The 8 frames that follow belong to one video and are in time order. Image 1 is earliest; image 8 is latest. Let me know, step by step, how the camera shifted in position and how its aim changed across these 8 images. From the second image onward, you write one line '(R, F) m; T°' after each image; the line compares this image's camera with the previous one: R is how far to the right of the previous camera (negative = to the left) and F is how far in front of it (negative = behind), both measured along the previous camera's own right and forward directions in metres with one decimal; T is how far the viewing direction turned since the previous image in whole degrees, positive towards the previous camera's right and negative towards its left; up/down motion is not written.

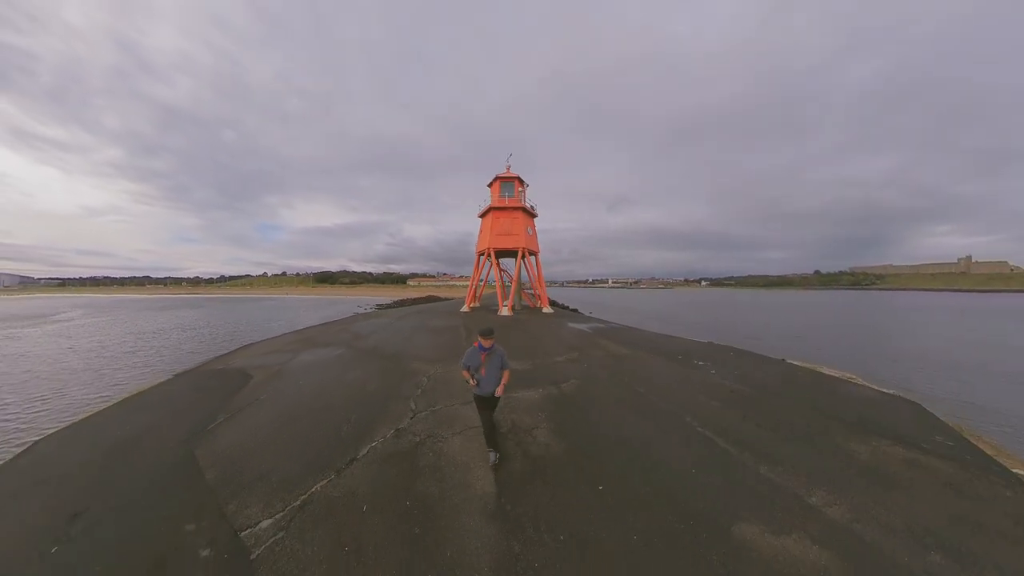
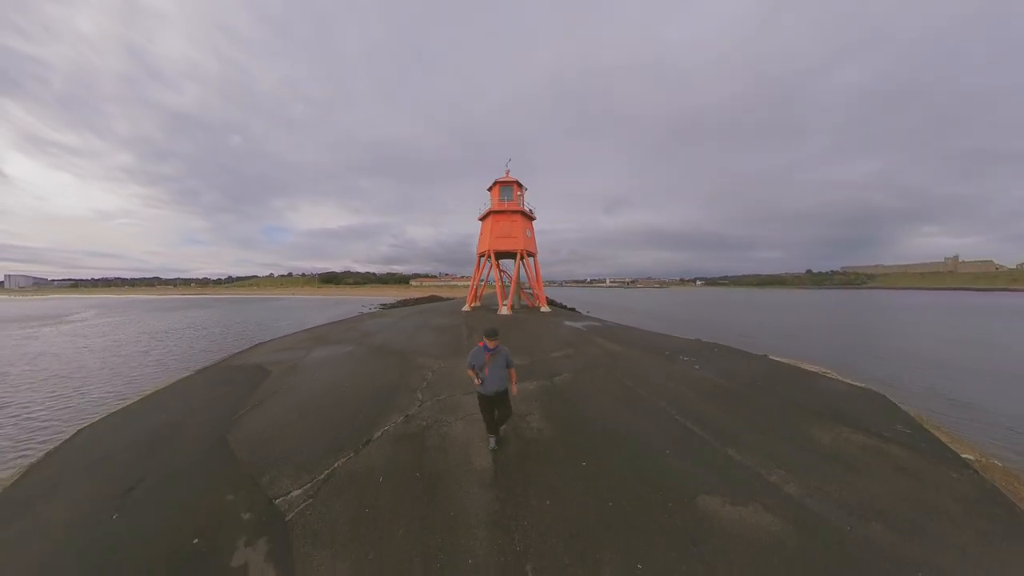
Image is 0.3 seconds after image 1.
(+0.1, -0.4) m; 0°
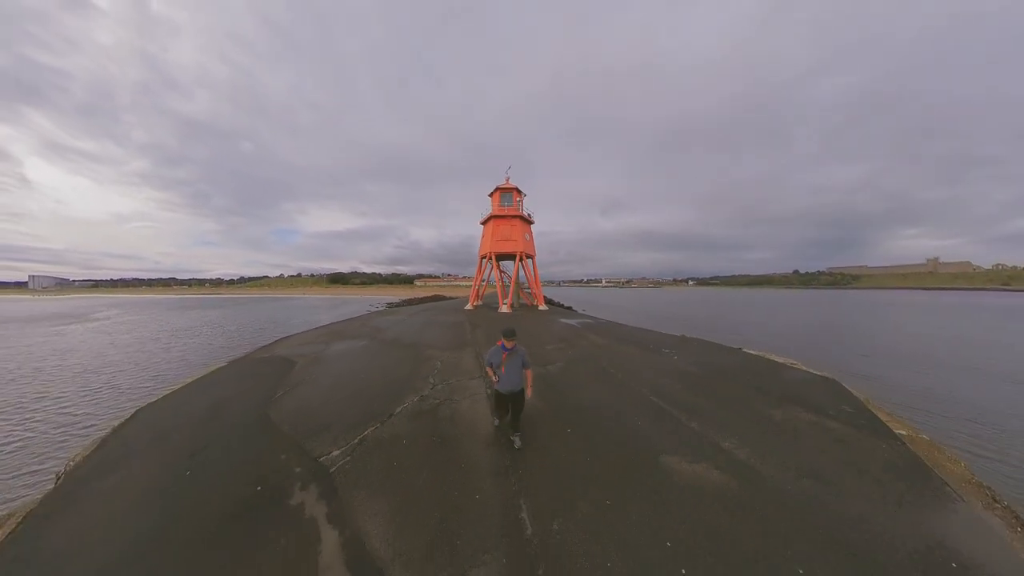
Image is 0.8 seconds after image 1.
(0.0, -0.6) m; 0°
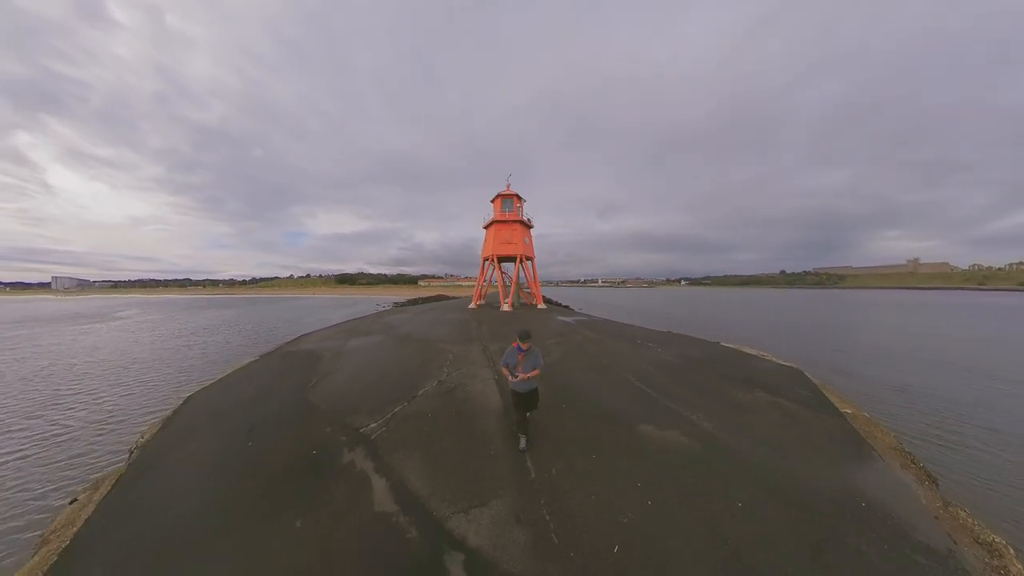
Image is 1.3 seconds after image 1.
(-0.1, -0.8) m; 0°
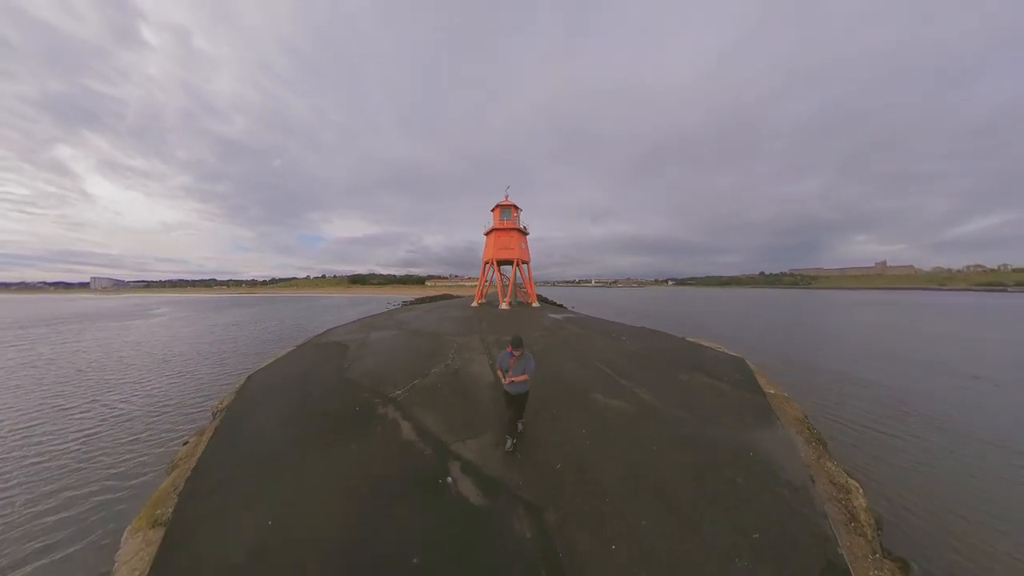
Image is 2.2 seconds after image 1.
(+0.2, -1.4) m; 0°
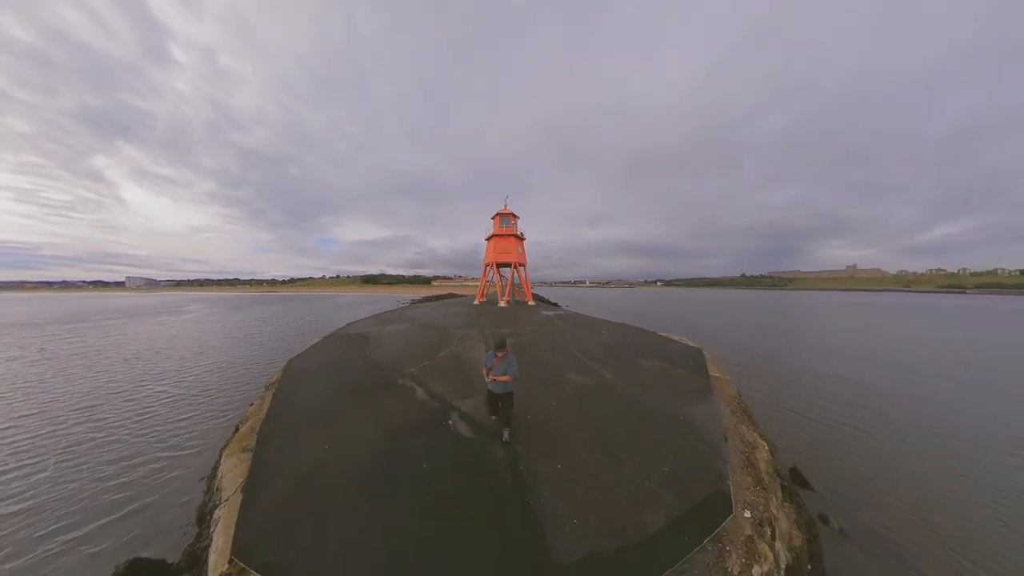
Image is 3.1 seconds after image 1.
(+0.2, -1.4) m; 0°
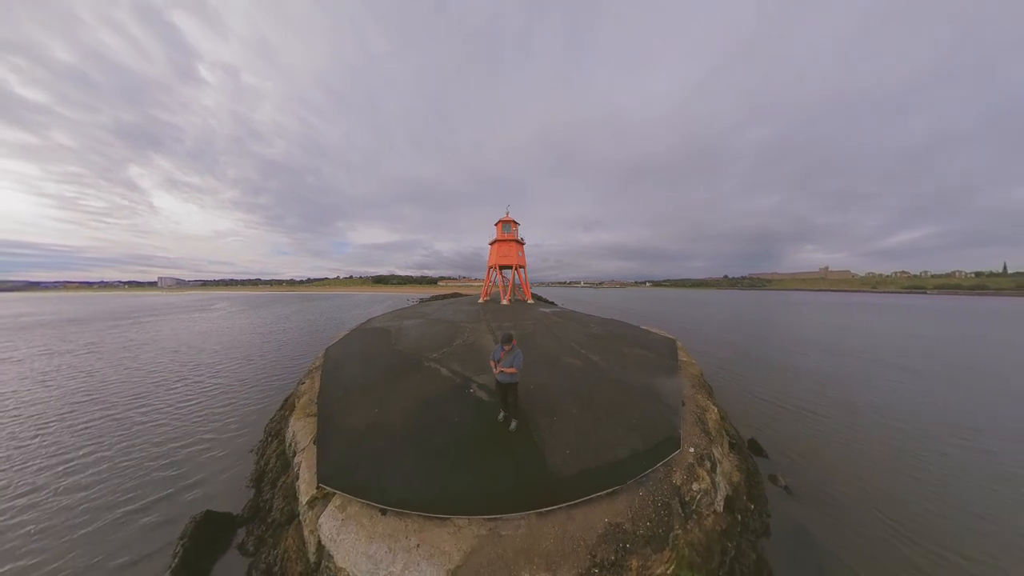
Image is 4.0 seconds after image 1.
(-0.2, -1.6) m; 0°
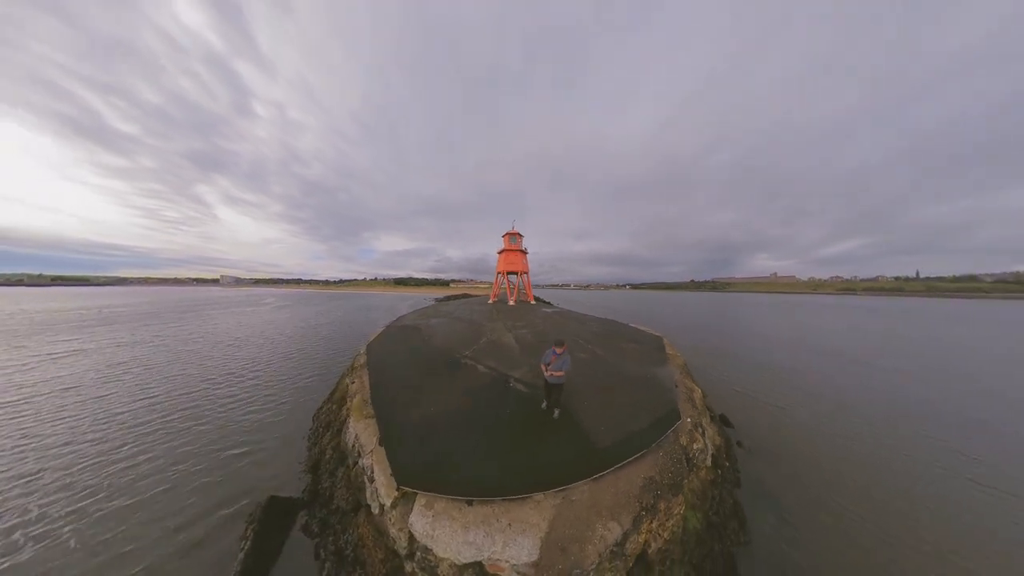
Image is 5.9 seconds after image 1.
(-0.7, -1.5) m; +1°
